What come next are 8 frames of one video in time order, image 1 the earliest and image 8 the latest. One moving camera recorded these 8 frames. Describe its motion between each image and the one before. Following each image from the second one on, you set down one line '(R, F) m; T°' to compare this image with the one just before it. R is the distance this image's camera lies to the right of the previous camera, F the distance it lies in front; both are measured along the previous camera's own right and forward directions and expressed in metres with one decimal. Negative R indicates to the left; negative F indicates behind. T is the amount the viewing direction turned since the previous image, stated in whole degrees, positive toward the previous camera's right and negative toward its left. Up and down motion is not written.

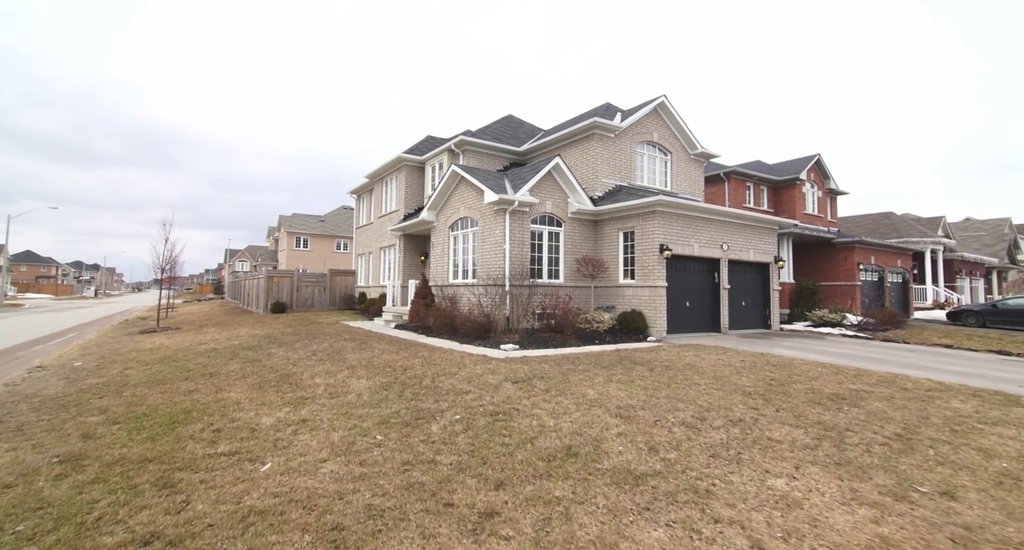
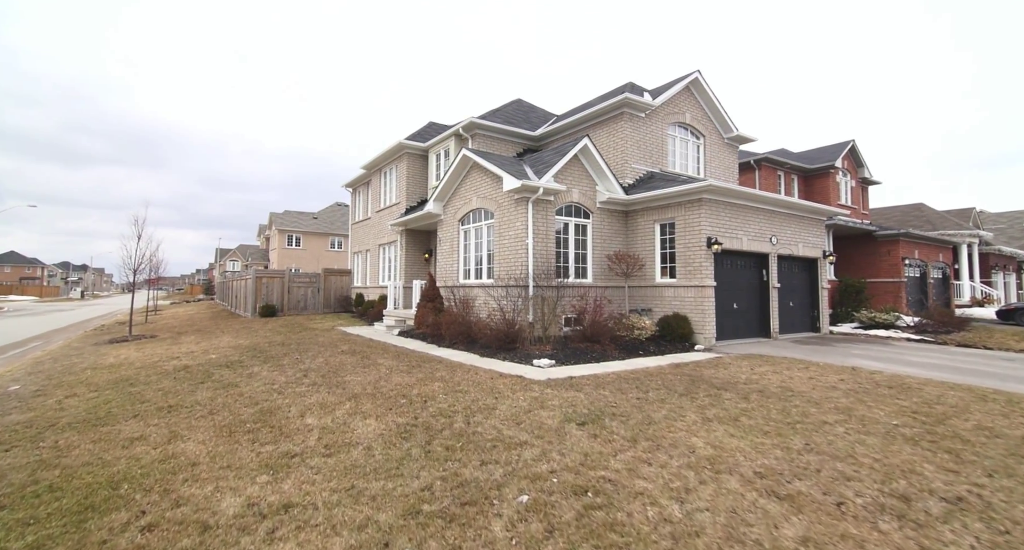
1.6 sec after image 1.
(-0.7, +1.8) m; +1°
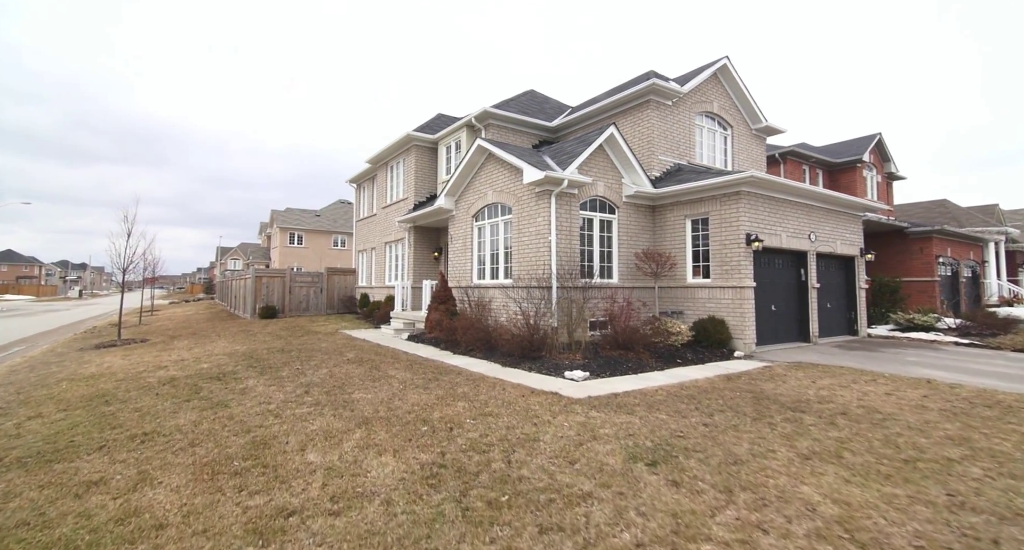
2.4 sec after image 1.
(-0.4, +0.9) m; 0°
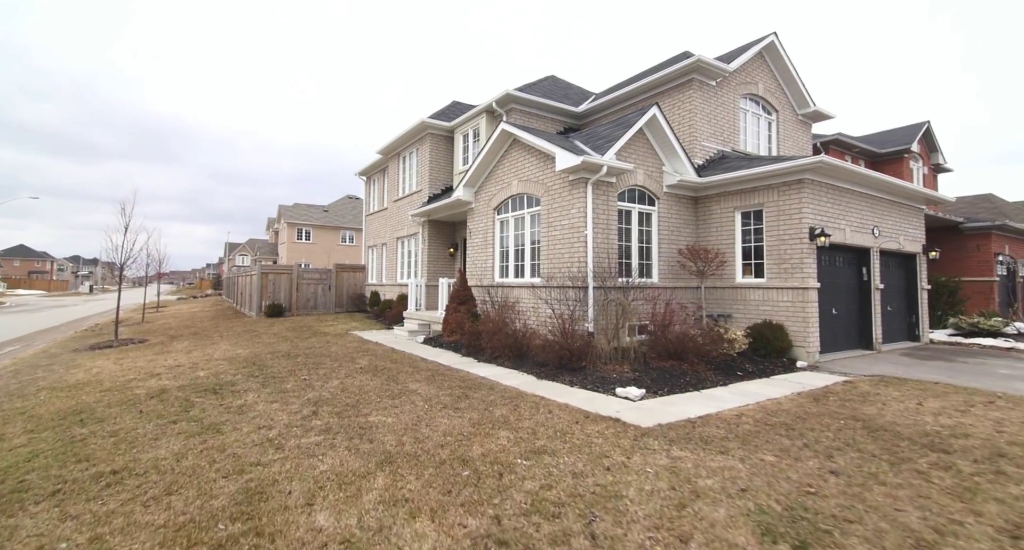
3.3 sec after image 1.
(-0.5, +1.1) m; -1°
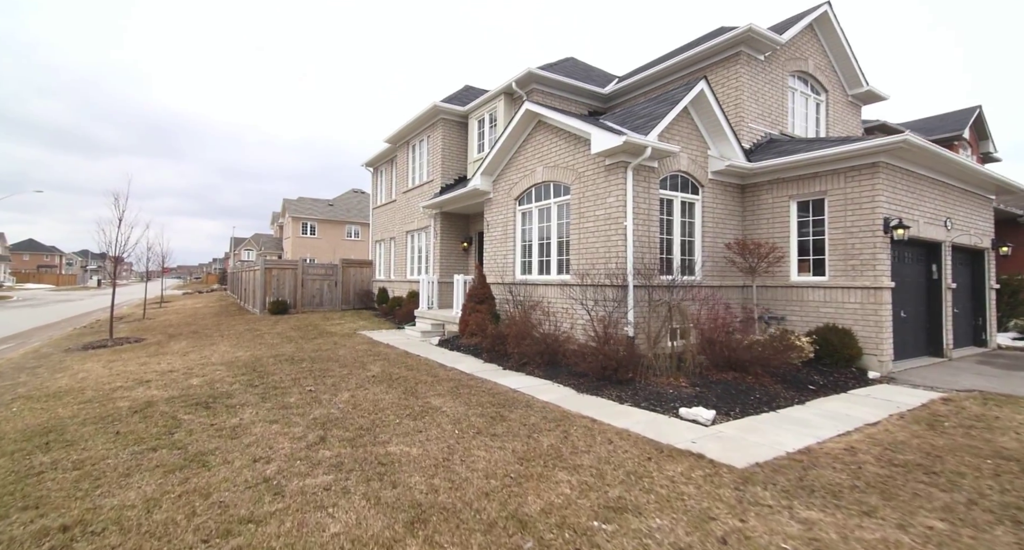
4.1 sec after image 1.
(-0.4, +1.0) m; -1°
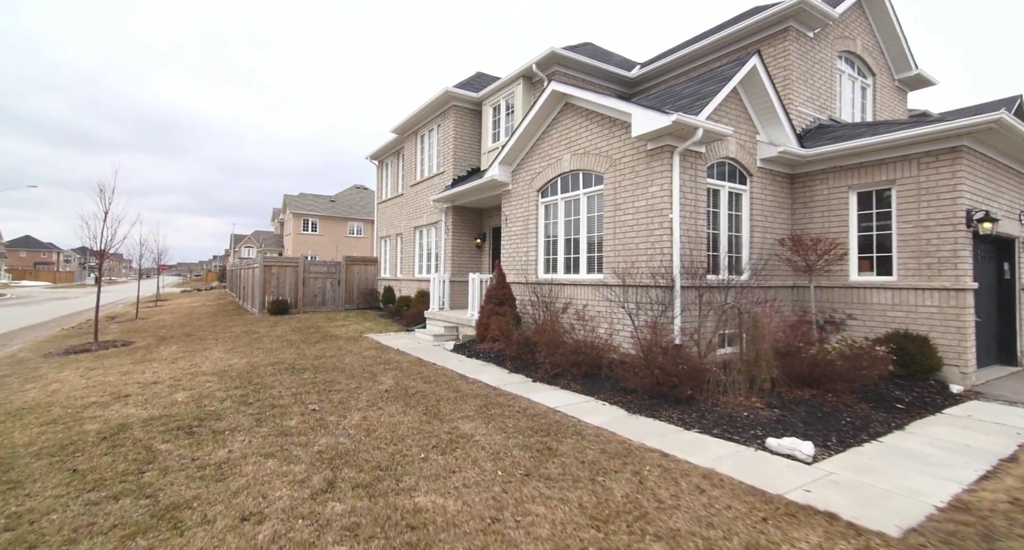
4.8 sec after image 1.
(-0.5, +1.0) m; 0°
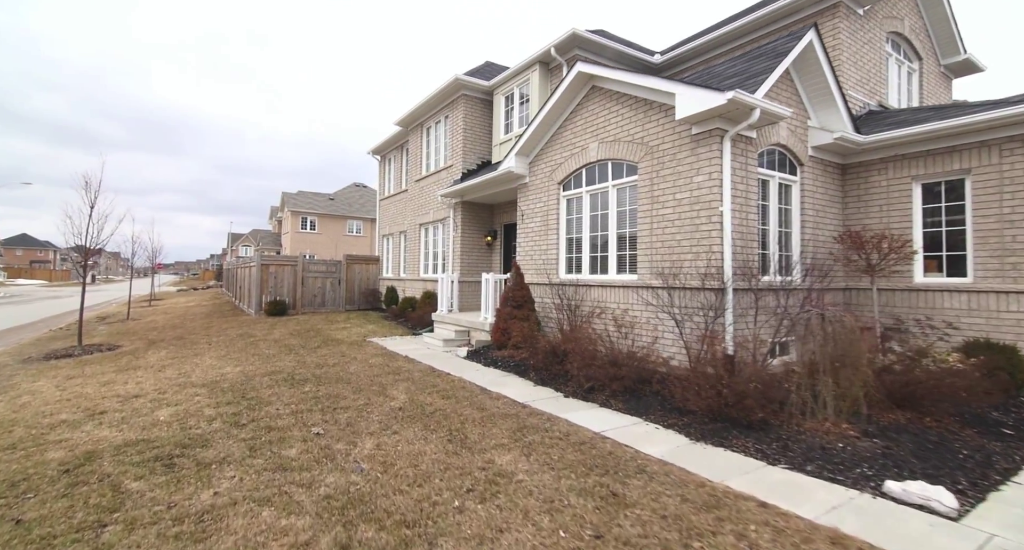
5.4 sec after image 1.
(-0.4, +0.8) m; 0°
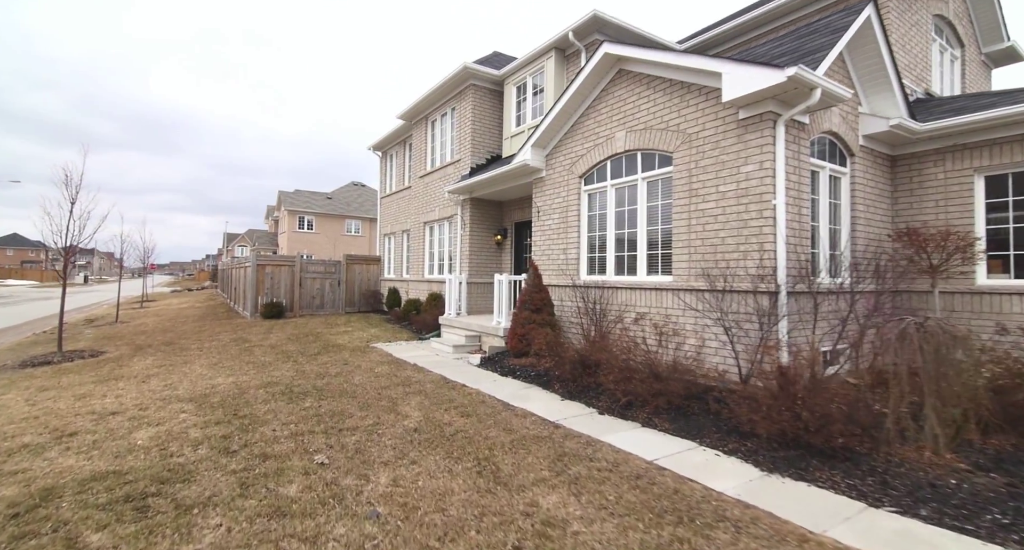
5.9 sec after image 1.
(-0.4, +0.7) m; 0°
